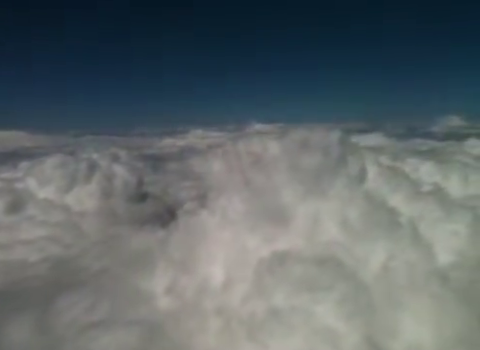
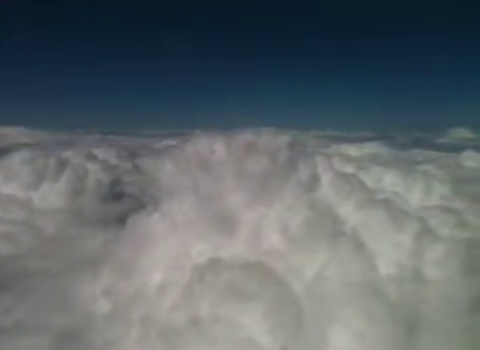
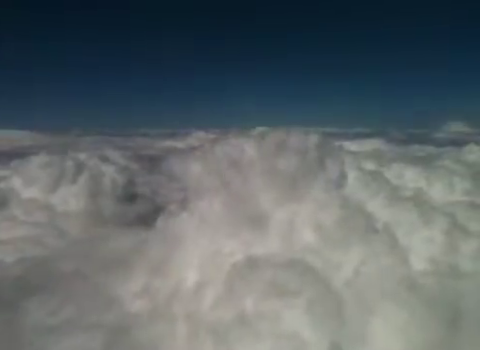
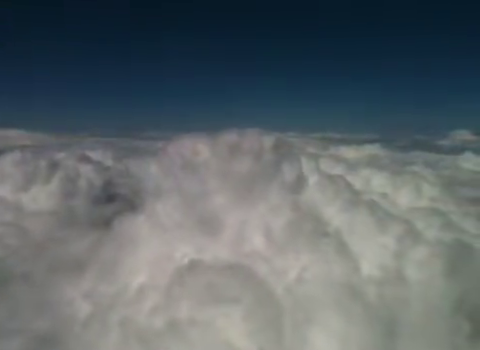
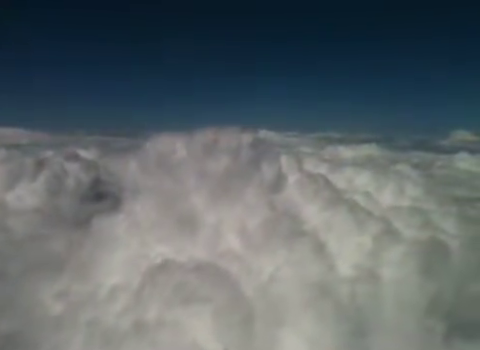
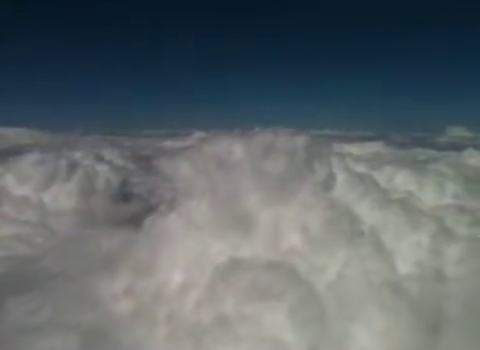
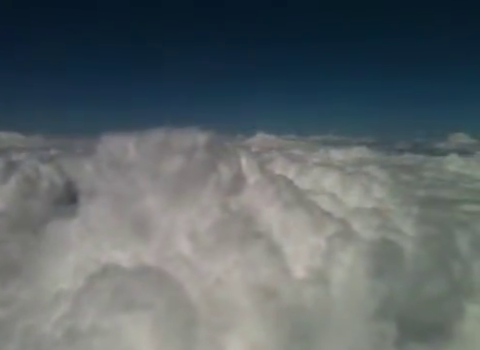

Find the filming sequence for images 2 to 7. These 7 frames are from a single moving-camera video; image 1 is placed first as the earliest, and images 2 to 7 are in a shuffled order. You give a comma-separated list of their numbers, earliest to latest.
3, 6, 2, 4, 5, 7
